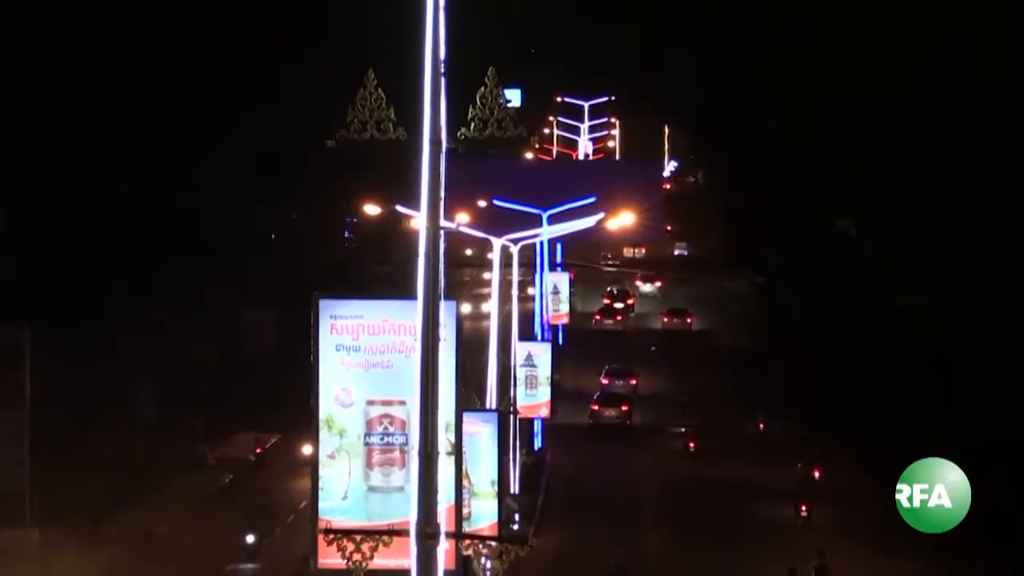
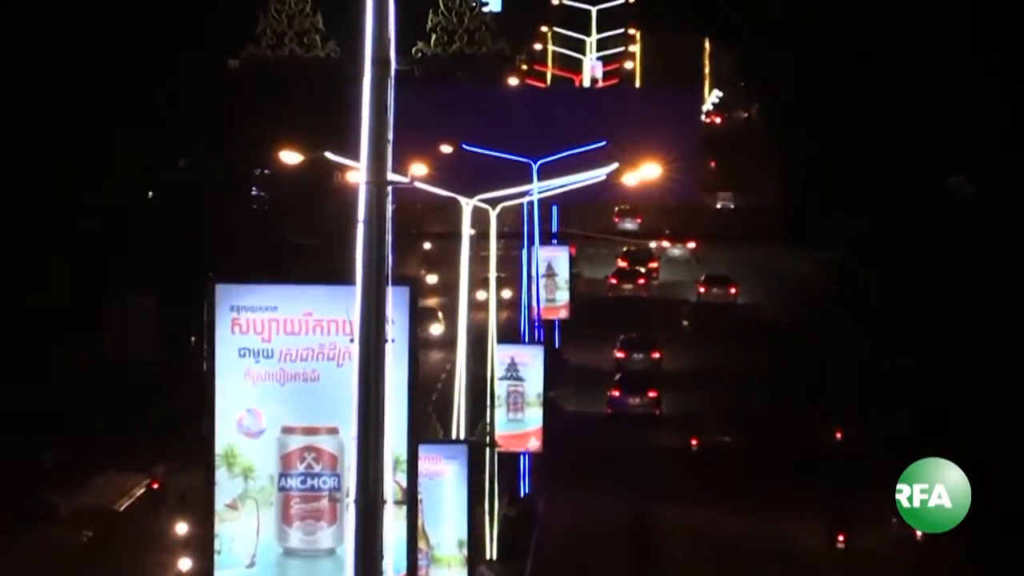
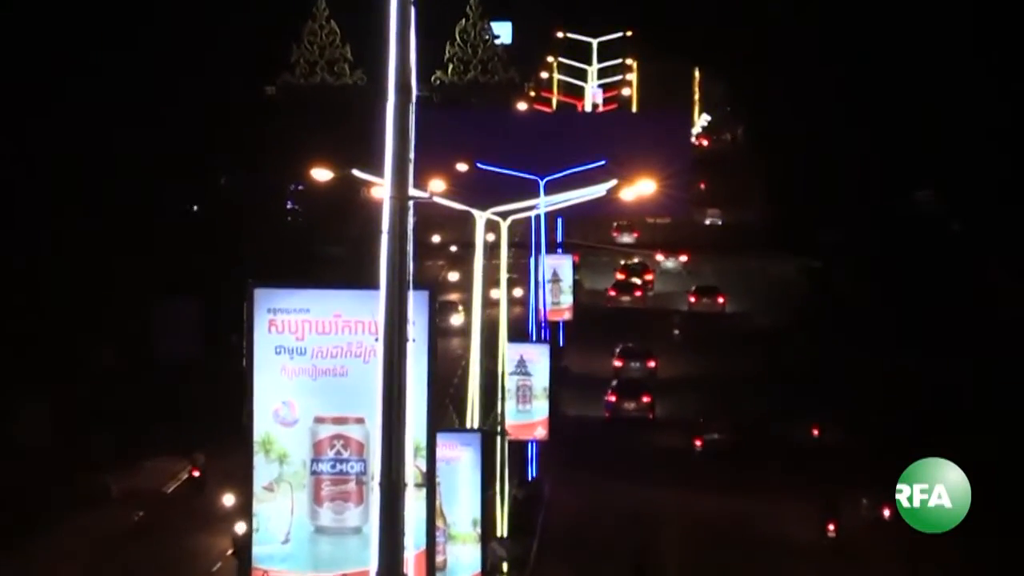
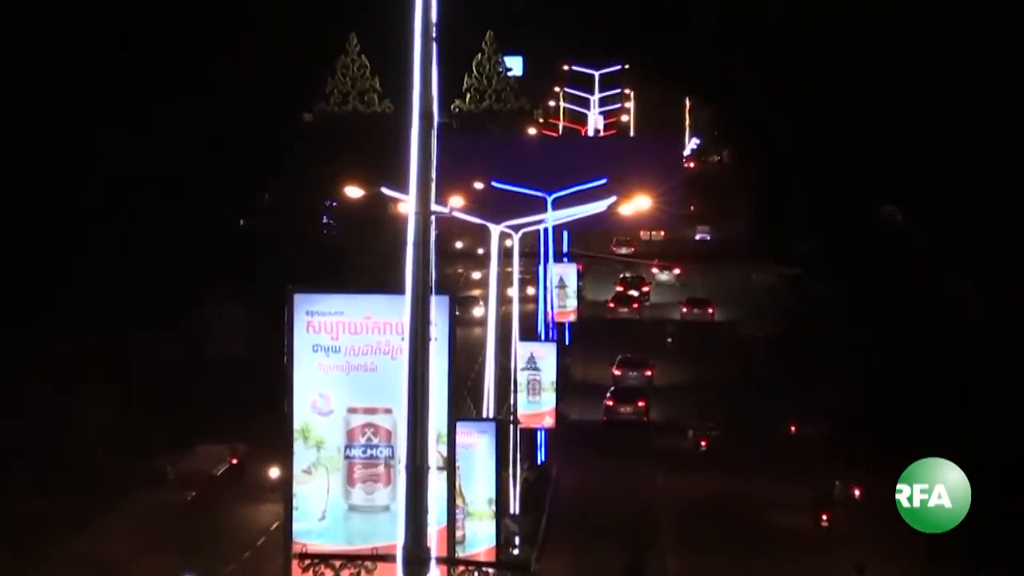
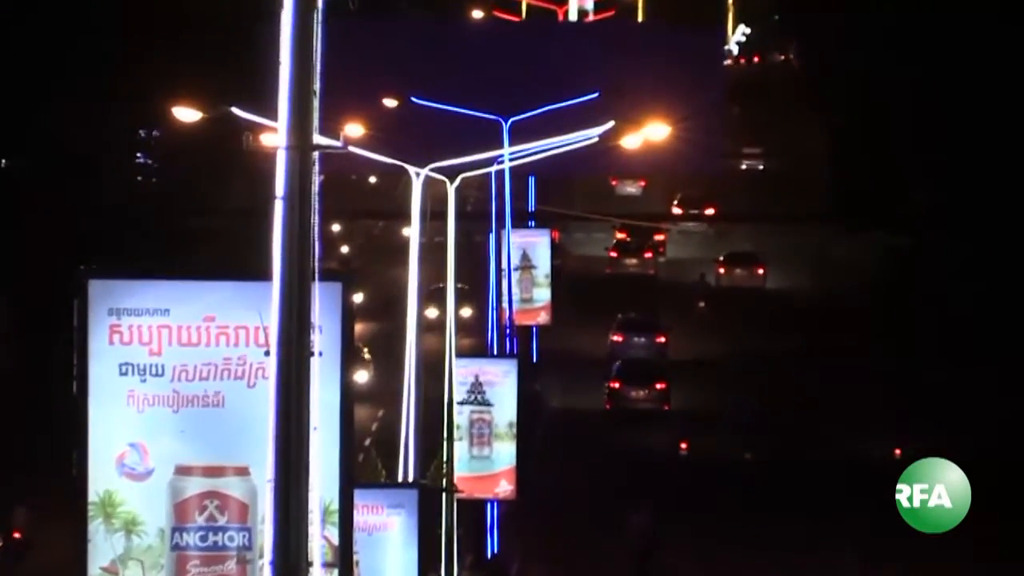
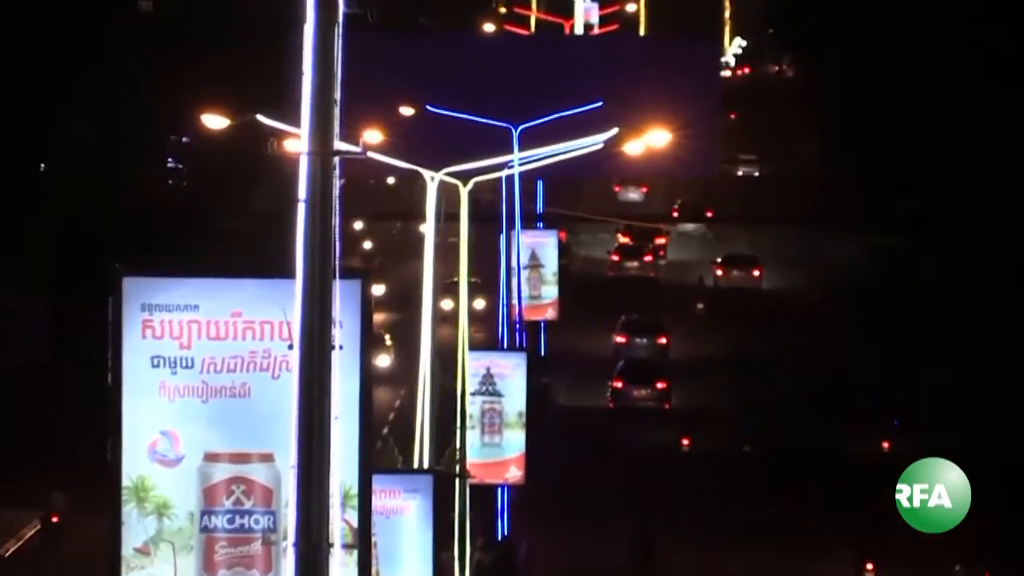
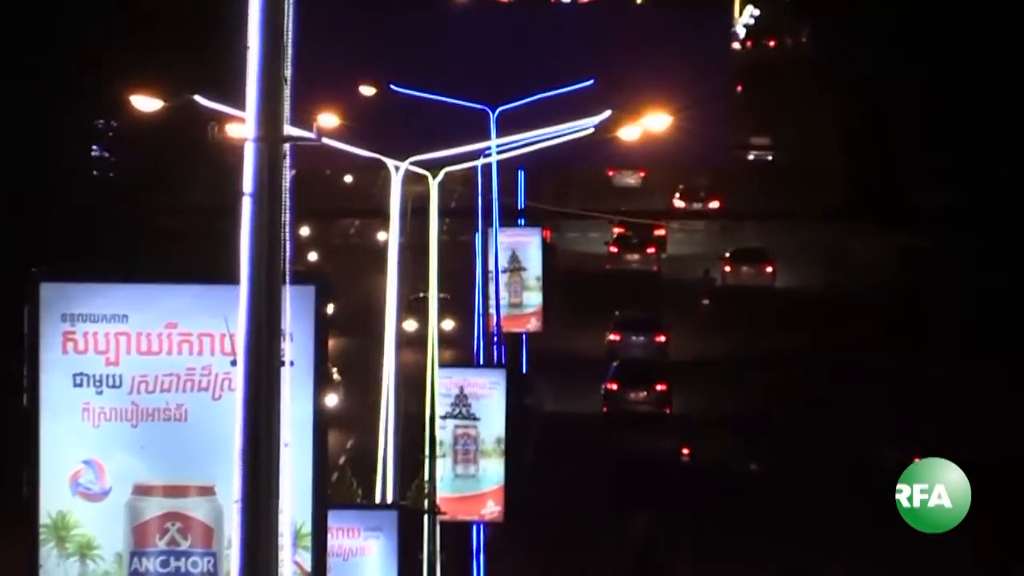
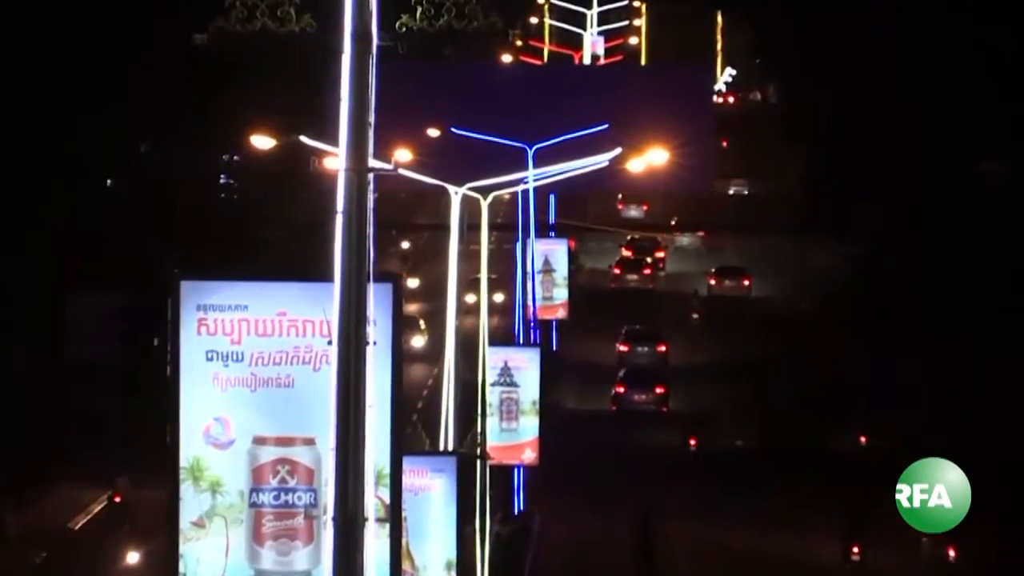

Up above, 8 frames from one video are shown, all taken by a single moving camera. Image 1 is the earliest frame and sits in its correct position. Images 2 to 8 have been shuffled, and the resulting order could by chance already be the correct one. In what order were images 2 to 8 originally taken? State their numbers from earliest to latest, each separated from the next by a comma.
4, 3, 2, 8, 6, 5, 7
